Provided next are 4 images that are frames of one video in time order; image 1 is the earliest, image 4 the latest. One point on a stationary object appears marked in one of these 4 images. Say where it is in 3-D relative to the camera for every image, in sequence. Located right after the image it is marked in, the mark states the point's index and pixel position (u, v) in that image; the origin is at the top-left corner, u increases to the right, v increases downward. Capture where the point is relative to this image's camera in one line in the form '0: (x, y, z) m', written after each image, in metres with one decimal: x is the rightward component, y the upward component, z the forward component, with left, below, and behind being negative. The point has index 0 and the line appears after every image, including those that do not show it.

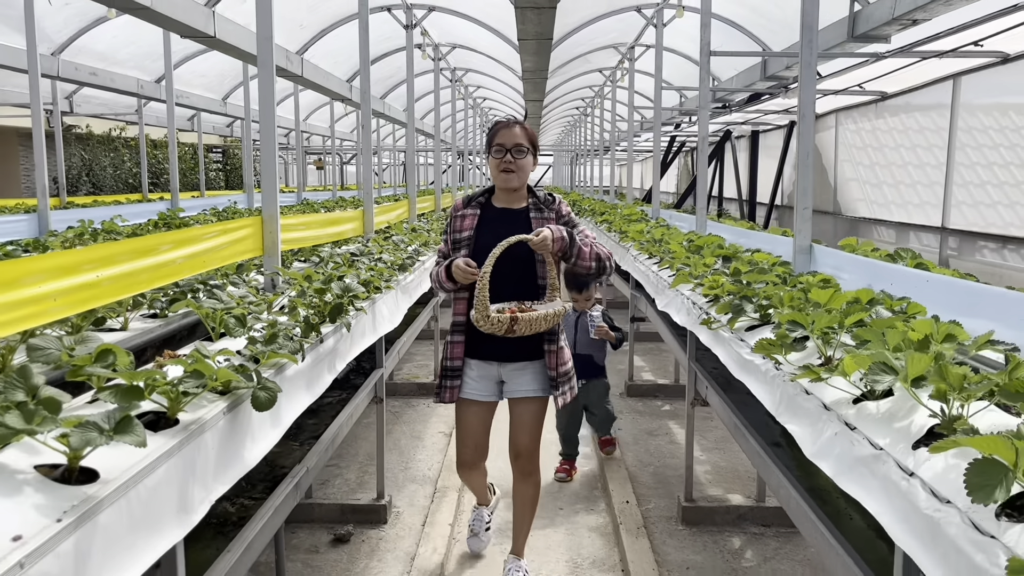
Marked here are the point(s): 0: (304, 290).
0: (-0.9, 0.0, +3.6) m
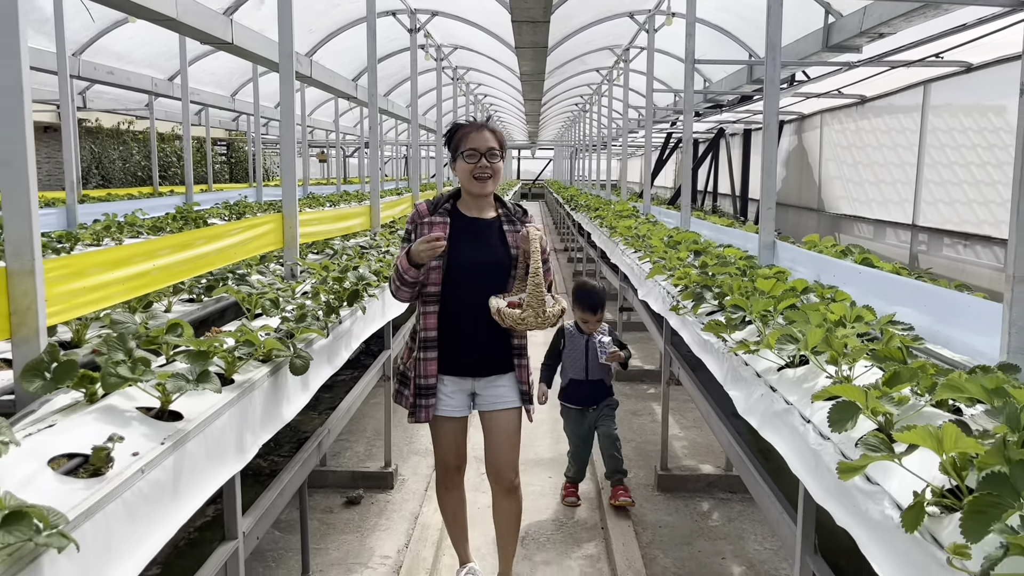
0: (-0.9, 0.0, +4.1) m
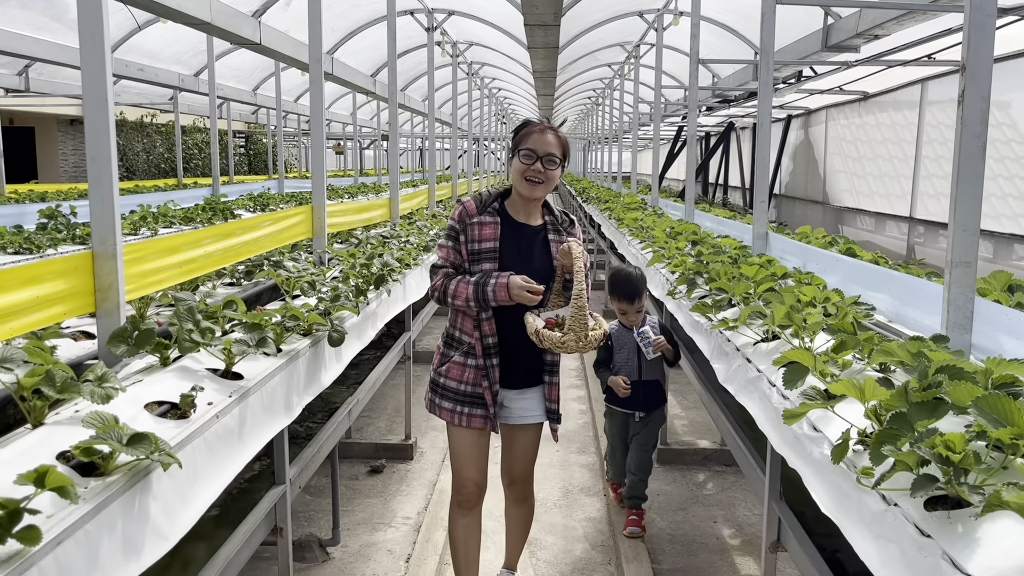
0: (-0.9, +0.1, +4.5) m
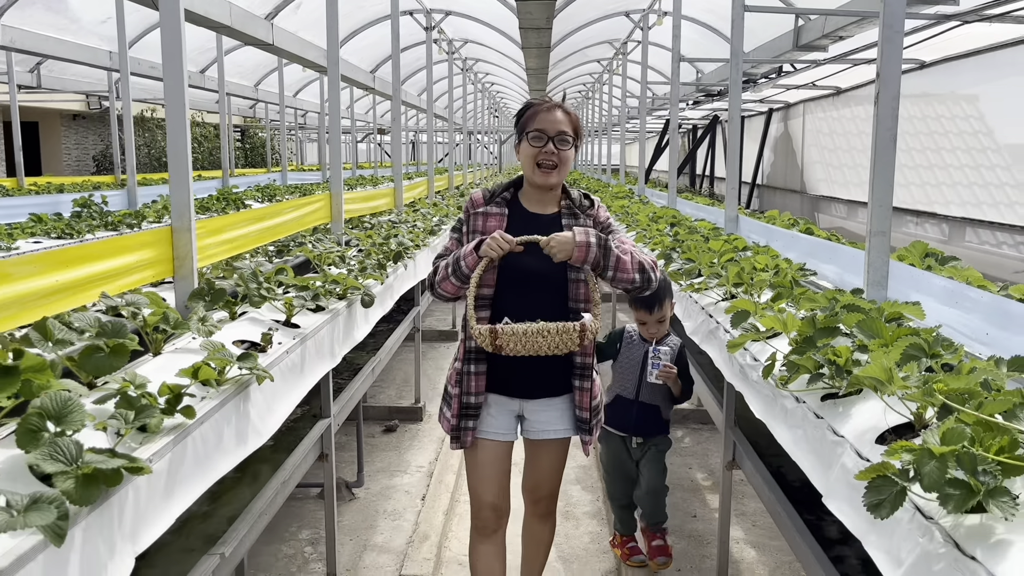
0: (-0.9, +0.3, +5.1) m
